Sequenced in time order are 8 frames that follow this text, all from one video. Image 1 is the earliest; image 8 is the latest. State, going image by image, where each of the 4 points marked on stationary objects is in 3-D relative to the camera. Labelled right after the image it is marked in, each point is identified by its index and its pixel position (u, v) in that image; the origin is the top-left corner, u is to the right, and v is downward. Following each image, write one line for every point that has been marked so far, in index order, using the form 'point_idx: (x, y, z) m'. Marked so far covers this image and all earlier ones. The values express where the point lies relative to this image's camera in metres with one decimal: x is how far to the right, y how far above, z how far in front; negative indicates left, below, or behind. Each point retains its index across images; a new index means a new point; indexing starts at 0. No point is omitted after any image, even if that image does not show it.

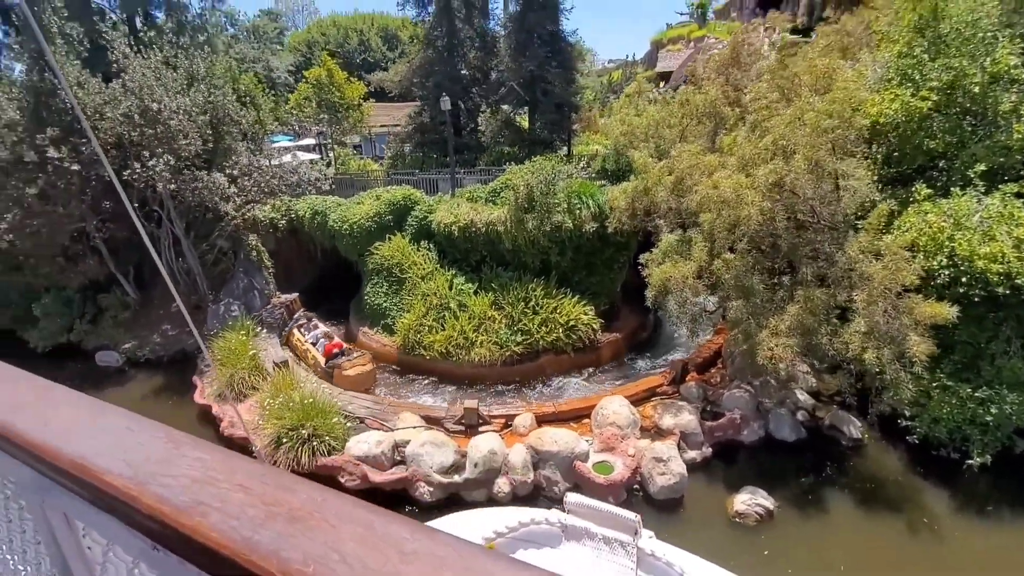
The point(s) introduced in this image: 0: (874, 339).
0: (+4.3, -0.6, +6.1) m
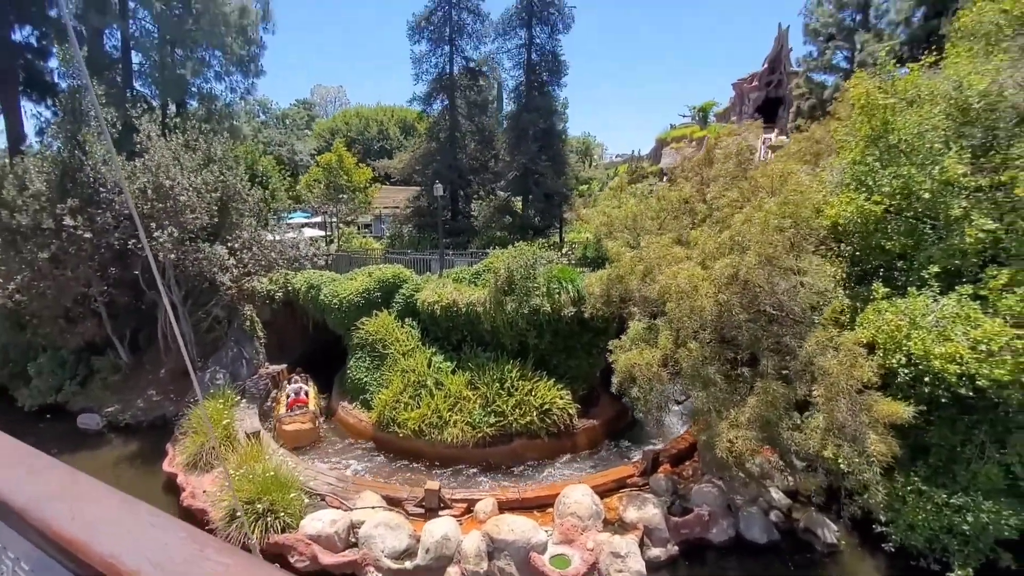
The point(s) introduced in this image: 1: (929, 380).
0: (+3.8, -1.7, +6.0) m
1: (+4.9, -1.1, +6.0) m
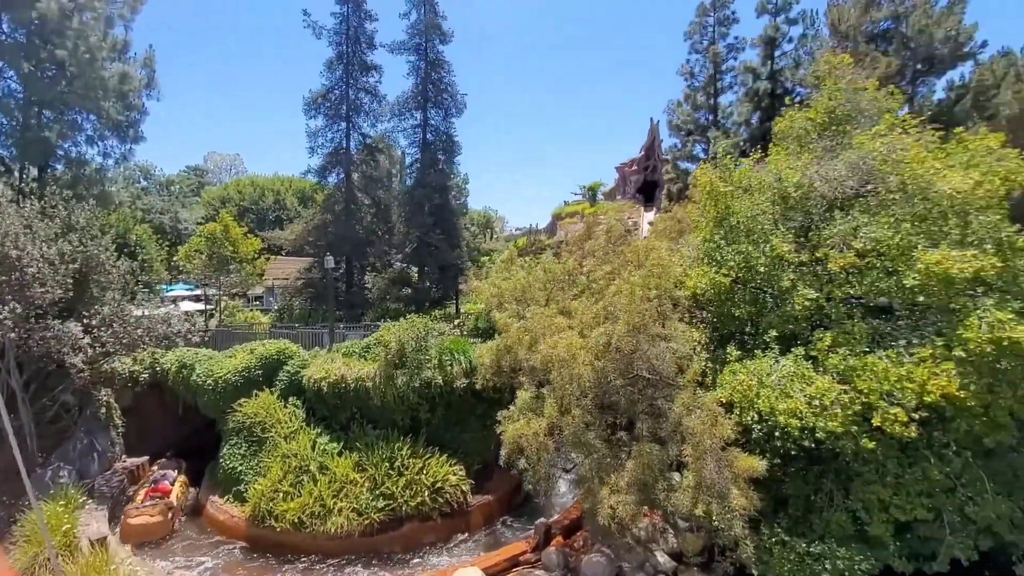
0: (+2.4, -2.6, +6.3) m
1: (+3.5, -1.9, +6.6) m
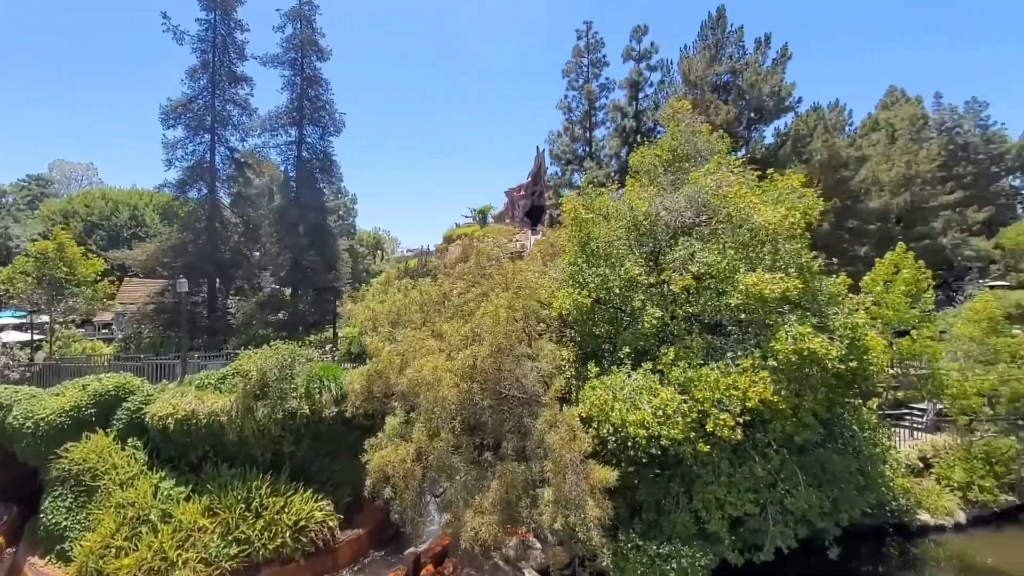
0: (+0.6, -2.8, +6.6) m
1: (+1.7, -2.2, +7.1) m
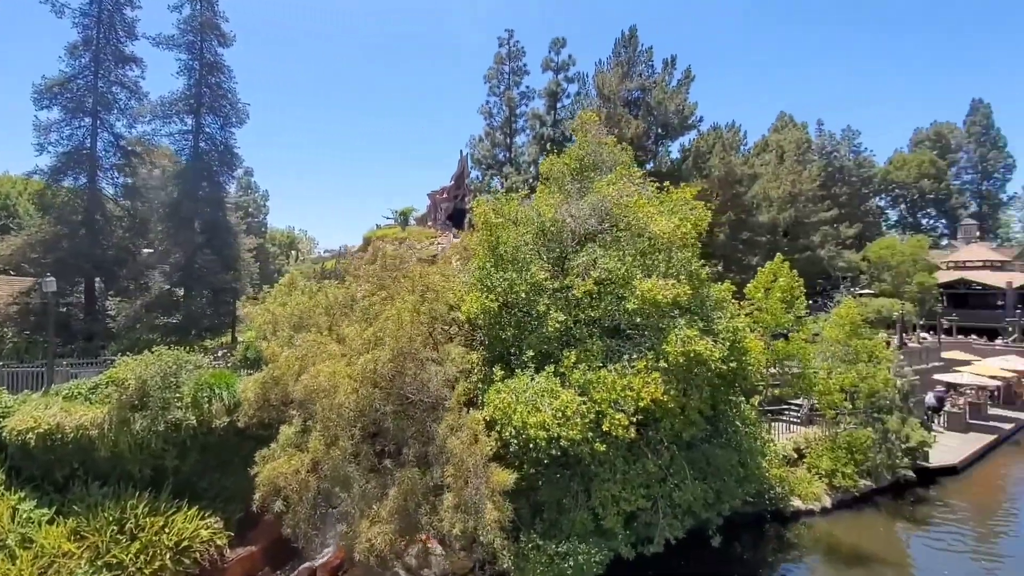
0: (-0.7, -2.9, +6.6) m
1: (+0.3, -2.2, +7.2) m
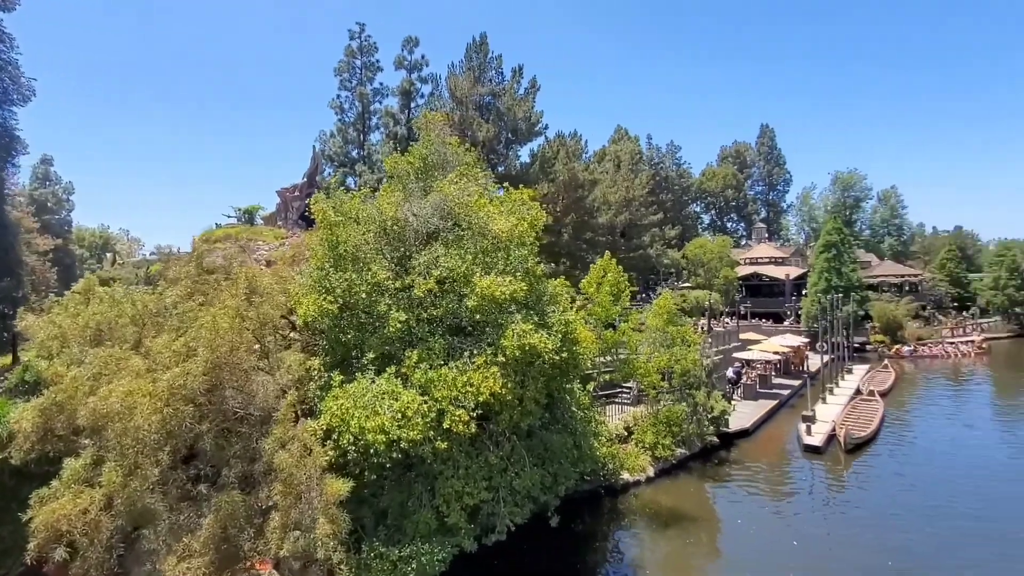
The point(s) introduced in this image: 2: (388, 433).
0: (-2.6, -2.9, +6.1) m
1: (-1.9, -2.2, +7.0) m
2: (-1.6, -1.9, +6.8) m
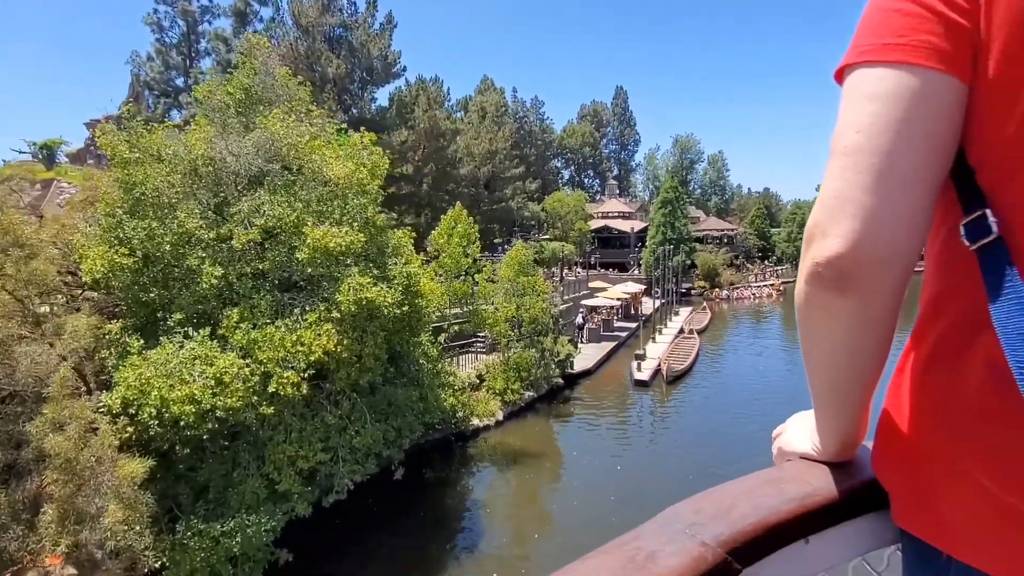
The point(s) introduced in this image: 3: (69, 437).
0: (-4.5, -2.4, +5.2) m
1: (-4.0, -1.6, +6.2) m
2: (-3.7, -1.4, +6.1) m
3: (-4.7, -1.5, +5.5) m
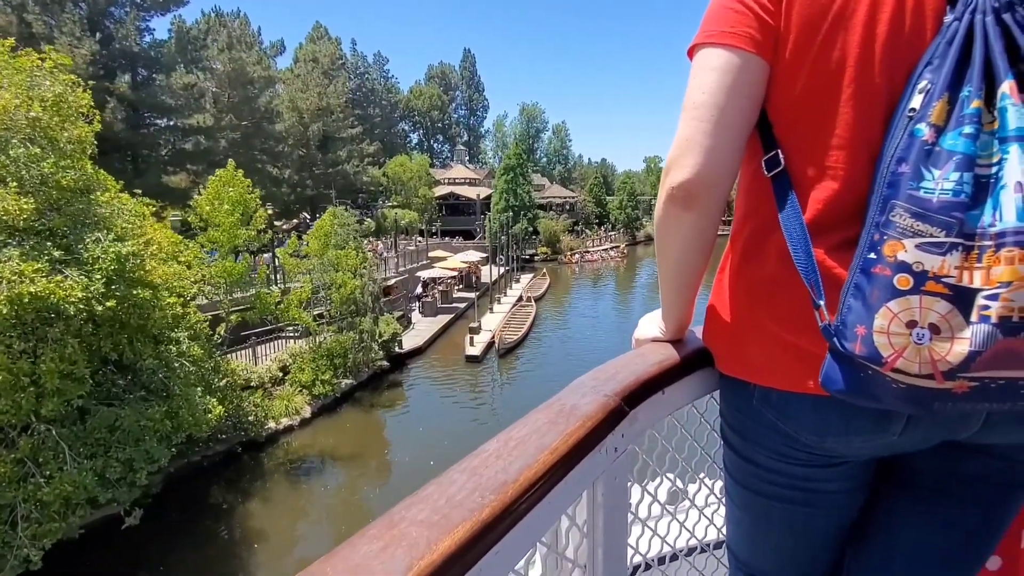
0: (-6.4, -2.5, +2.7) m
1: (-6.2, -1.7, +3.7) m
2: (-5.9, -1.4, +3.6) m
3: (-6.7, -1.6, +2.8) m
